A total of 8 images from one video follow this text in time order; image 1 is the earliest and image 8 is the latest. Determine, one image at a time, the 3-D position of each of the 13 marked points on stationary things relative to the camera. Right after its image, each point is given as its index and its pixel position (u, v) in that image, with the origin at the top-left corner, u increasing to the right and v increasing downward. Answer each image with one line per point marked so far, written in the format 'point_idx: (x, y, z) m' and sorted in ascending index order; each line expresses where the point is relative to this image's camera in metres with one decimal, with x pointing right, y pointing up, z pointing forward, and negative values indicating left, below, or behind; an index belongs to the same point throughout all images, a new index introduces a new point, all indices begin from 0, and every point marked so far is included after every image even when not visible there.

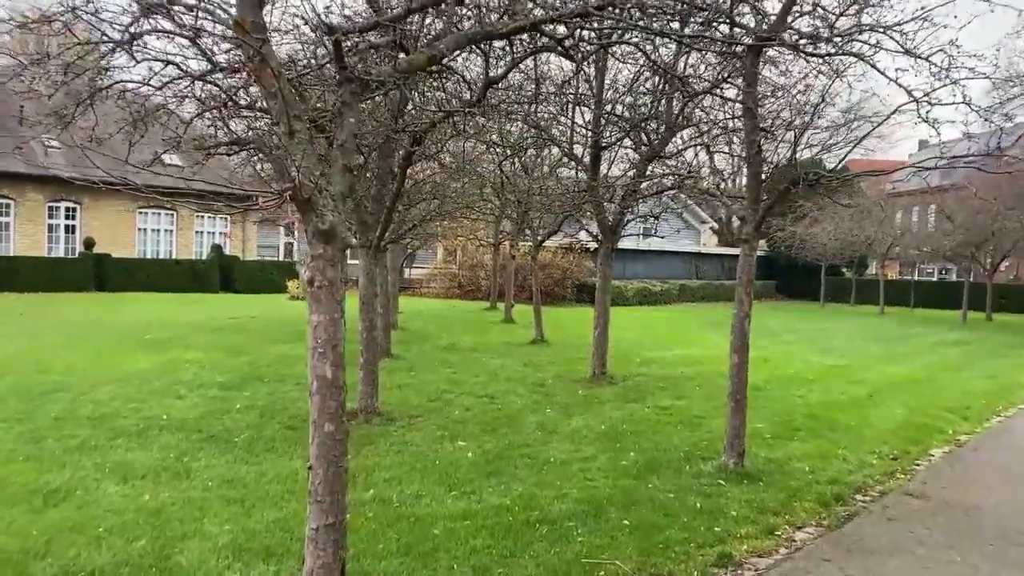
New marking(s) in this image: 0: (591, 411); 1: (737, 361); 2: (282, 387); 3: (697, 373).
0: (+0.8, -1.2, +8.4) m
1: (+1.6, -0.5, +6.1) m
2: (-2.5, -1.1, +9.1) m
3: (+2.5, -1.2, +11.5) m
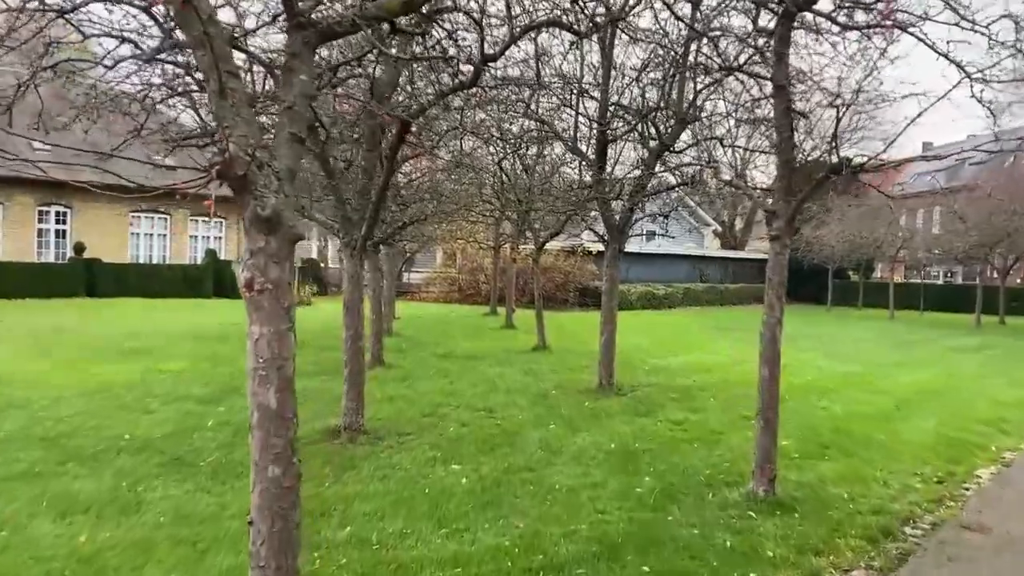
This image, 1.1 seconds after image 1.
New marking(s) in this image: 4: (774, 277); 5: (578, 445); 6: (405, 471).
0: (+0.8, -1.3, +7.7) m
1: (+1.6, -0.5, +5.4) m
2: (-2.5, -1.1, +8.4) m
3: (+2.5, -1.2, +10.8) m
4: (+1.7, +0.1, +5.3) m
5: (+0.5, -1.3, +6.9) m
6: (-0.7, -1.3, +5.9) m
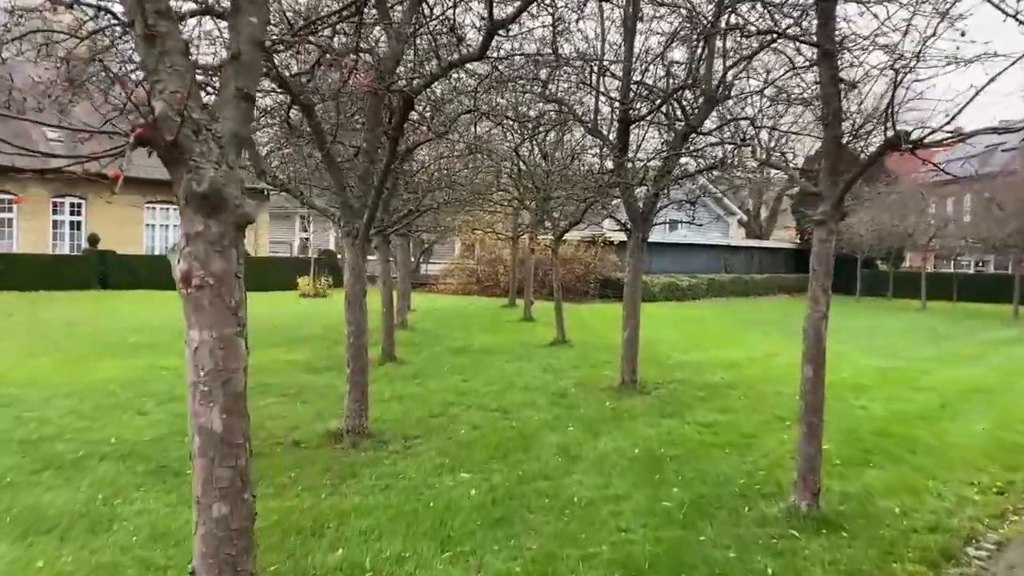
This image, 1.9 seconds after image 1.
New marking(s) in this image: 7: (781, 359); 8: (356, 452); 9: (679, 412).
0: (+0.9, -1.2, +7.1) m
1: (+1.7, -0.5, +4.8) m
2: (-2.3, -1.1, +7.9) m
3: (+2.8, -1.1, +10.2) m
4: (+1.7, +0.1, +4.8) m
5: (+0.6, -1.2, +6.4) m
6: (-0.7, -1.2, +5.4) m
7: (+4.0, -1.1, +12.7) m
8: (-1.1, -1.2, +6.0) m
9: (+1.6, -1.2, +8.0) m
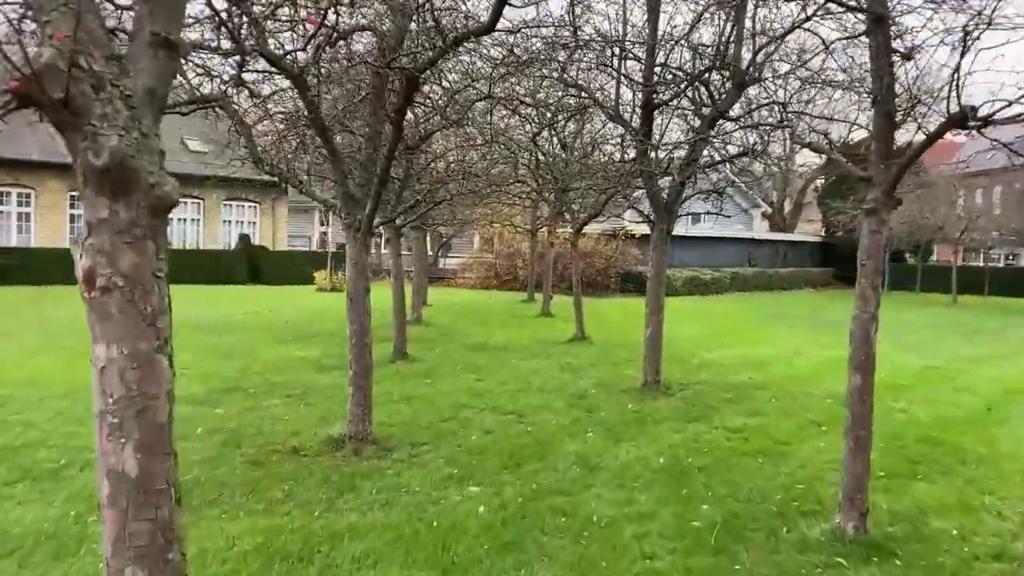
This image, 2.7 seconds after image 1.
0: (+1.0, -1.2, +6.6) m
1: (+1.7, -0.5, +4.3) m
2: (-2.2, -1.0, +7.5) m
3: (+3.0, -1.1, +9.7) m
4: (+1.8, +0.1, +4.2) m
5: (+0.7, -1.2, +5.9) m
6: (-0.6, -1.2, +4.9) m
7: (+4.3, -1.0, +12.1) m
8: (-1.0, -1.1, +5.6) m
9: (+1.7, -1.1, +7.5) m
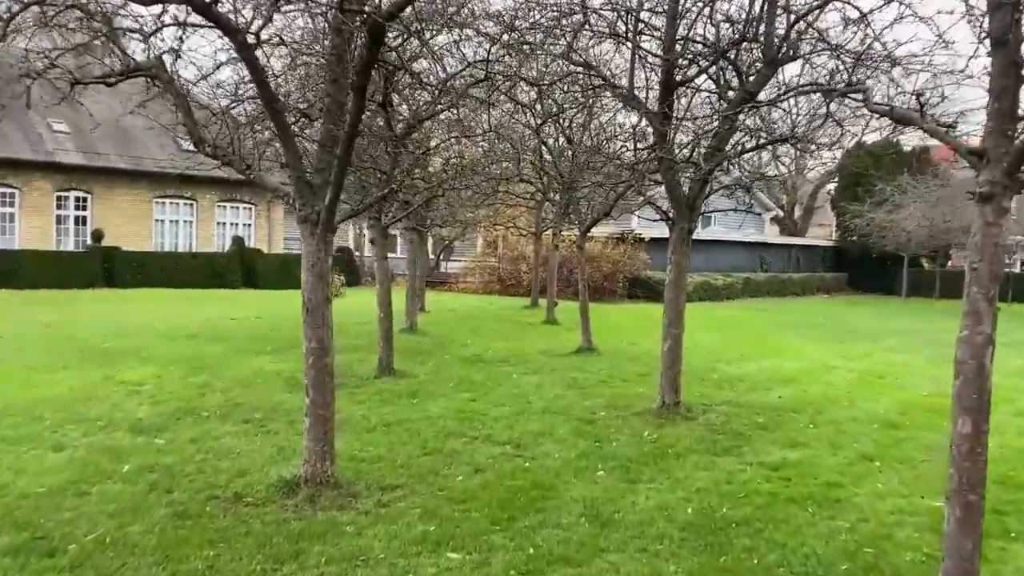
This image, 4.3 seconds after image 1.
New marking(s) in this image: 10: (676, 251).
0: (+1.0, -1.2, +5.5) m
1: (+1.7, -0.5, +3.2) m
2: (-2.2, -1.1, +6.4) m
3: (+2.9, -1.1, +8.5) m
4: (+1.7, +0.1, +3.1) m
5: (+0.7, -1.2, +4.7) m
6: (-0.6, -1.2, +3.8) m
7: (+4.3, -1.1, +10.9) m
8: (-1.1, -1.2, +4.5) m
9: (+1.7, -1.2, +6.4) m
10: (+1.4, +0.3, +7.4) m
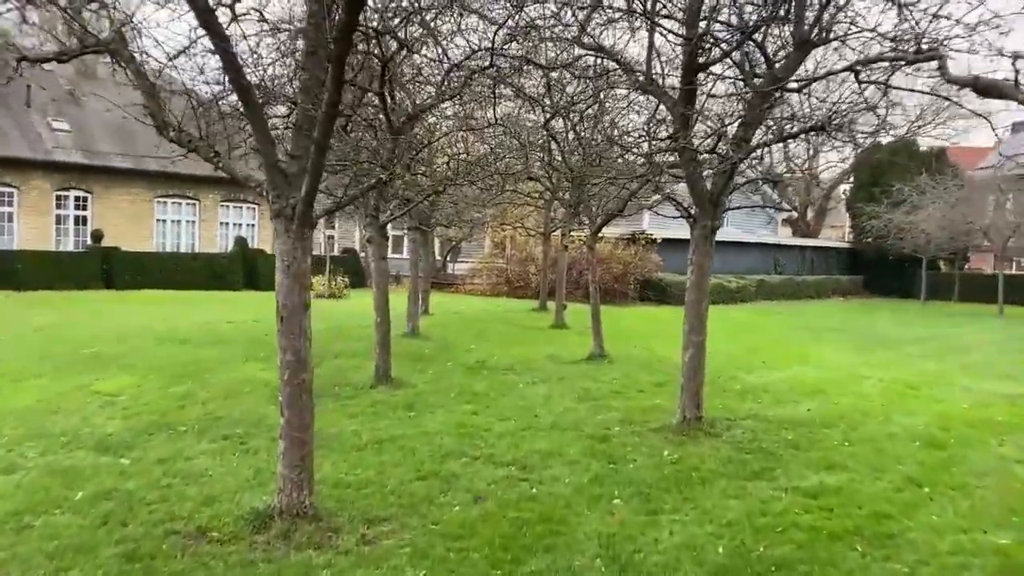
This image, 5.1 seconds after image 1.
0: (+1.0, -1.2, +4.9) m
1: (+1.7, -0.6, +2.5) m
2: (-2.2, -1.1, +5.8) m
3: (+3.0, -1.2, +7.9) m
4: (+1.7, +0.1, +2.5) m
5: (+0.7, -1.3, +4.1) m
6: (-0.6, -1.3, +3.2) m
7: (+4.4, -1.1, +10.3) m
8: (-1.0, -1.2, +3.9) m
9: (+1.7, -1.2, +5.7) m
10: (+1.5, +0.3, +6.7) m
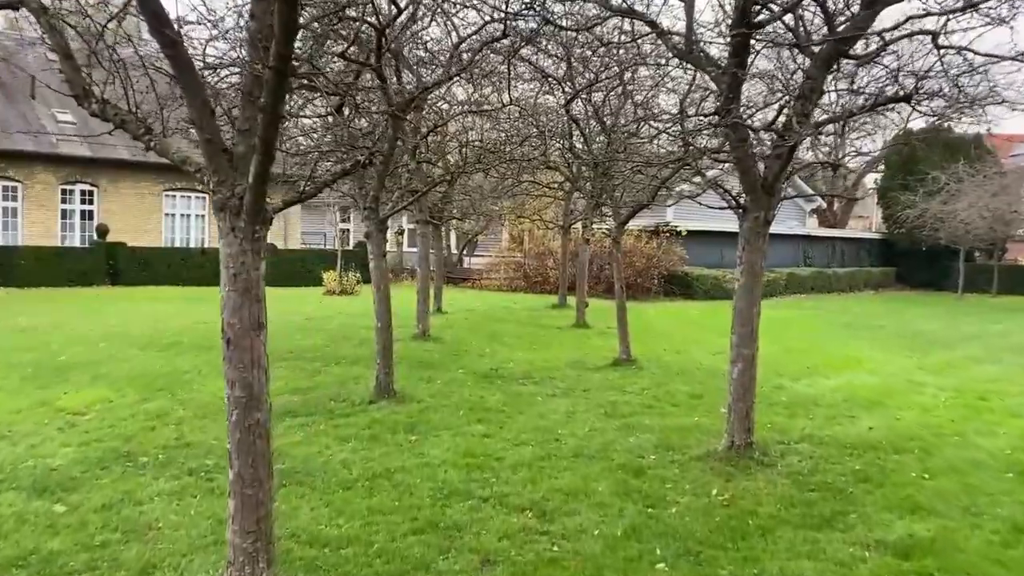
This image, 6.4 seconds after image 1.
0: (+1.1, -1.3, +3.9) m
1: (+1.7, -0.6, +1.5) m
2: (-2.1, -1.1, +4.9) m
3: (+3.1, -1.2, +6.8) m
4: (+1.8, 0.0, +1.5) m
5: (+0.8, -1.3, +3.1) m
6: (-0.6, -1.3, +2.2) m
7: (+4.5, -1.1, +9.2) m
8: (-1.0, -1.3, +2.9) m
9: (+1.8, -1.3, +4.7) m
10: (+1.6, +0.3, +5.7) m
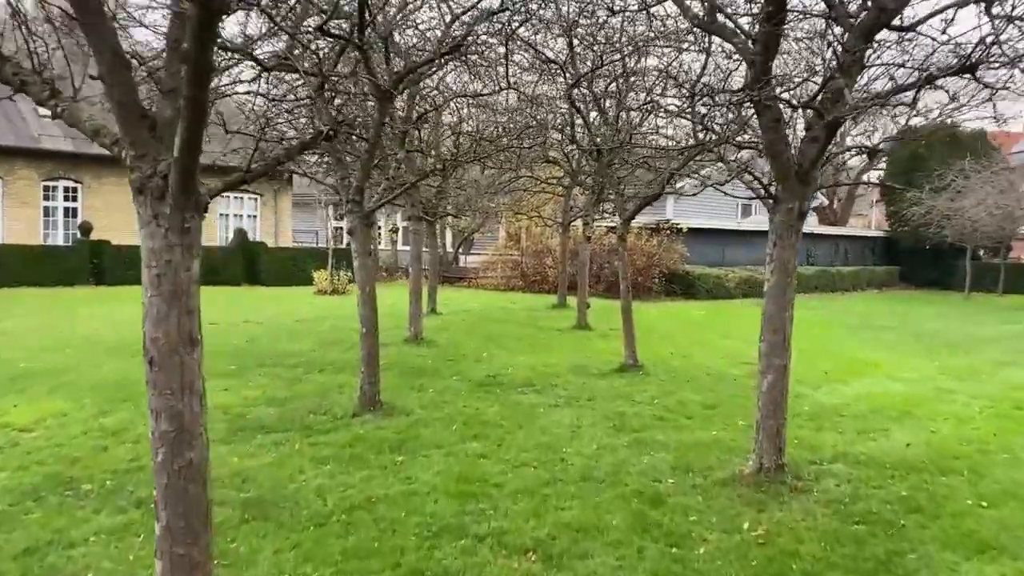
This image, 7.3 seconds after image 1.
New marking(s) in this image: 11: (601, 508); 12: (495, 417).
0: (+1.1, -1.3, +3.2) m
1: (+1.7, -0.6, +0.8) m
2: (-2.1, -1.1, +4.2) m
3: (+3.1, -1.2, +6.2) m
4: (+1.8, 0.0, +0.8) m
5: (+0.8, -1.3, +2.4) m
6: (-0.6, -1.3, +1.5) m
7: (+4.5, -1.1, +8.5) m
8: (-1.0, -1.3, +2.2) m
9: (+1.8, -1.3, +4.0) m
10: (+1.6, +0.3, +5.0) m
11: (+0.5, -1.2, +4.5) m
12: (-0.1, -1.0, +6.7) m
